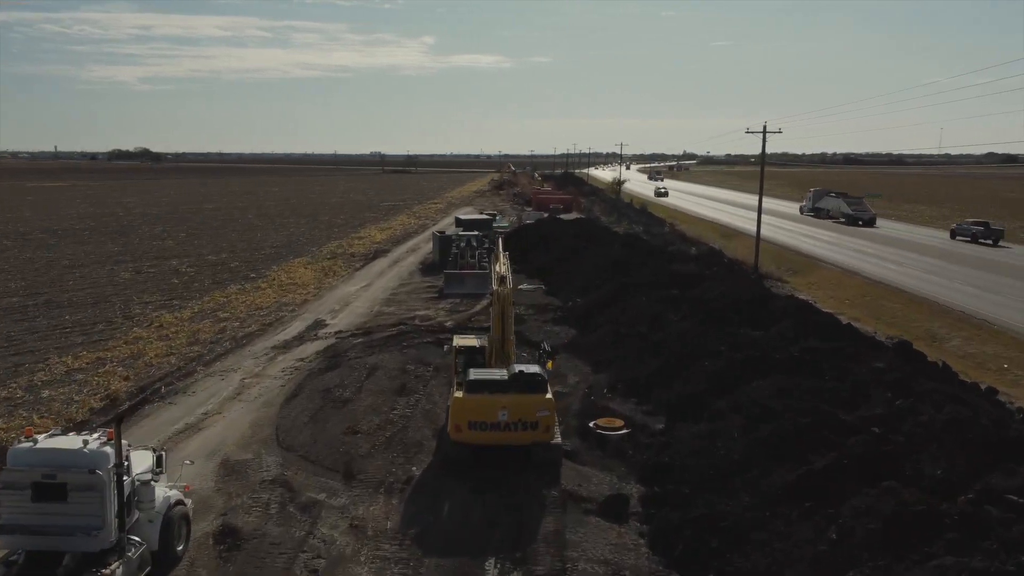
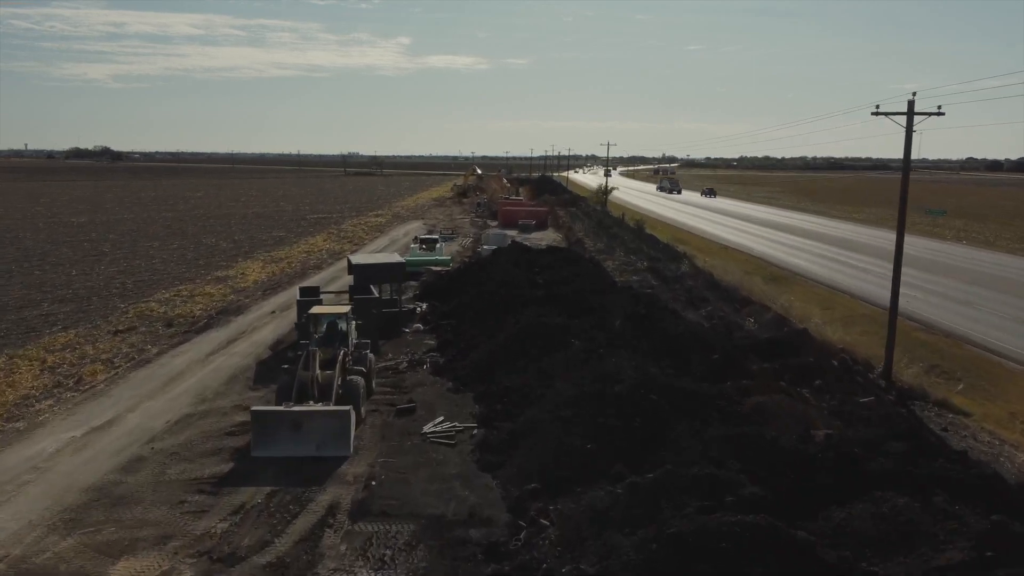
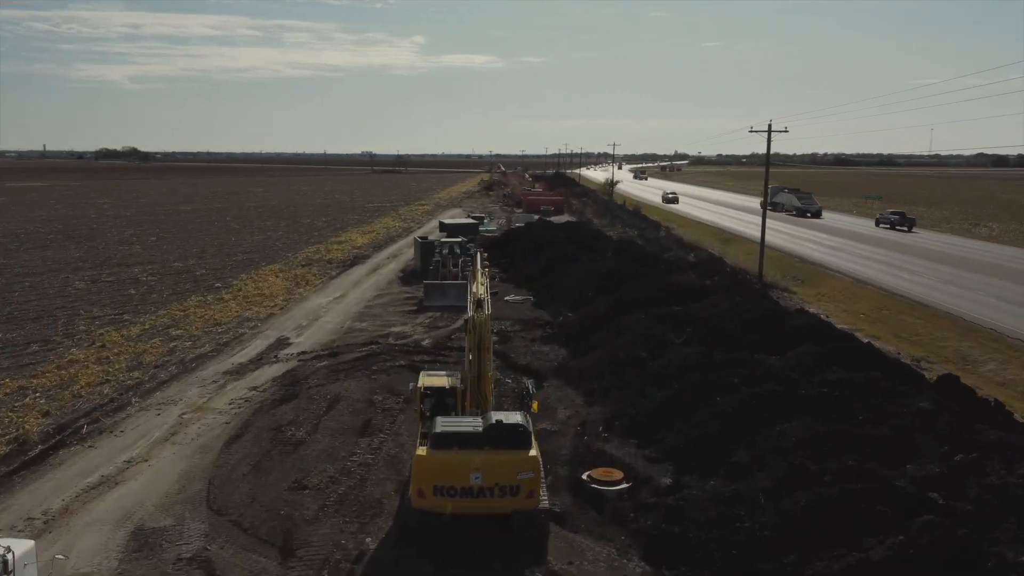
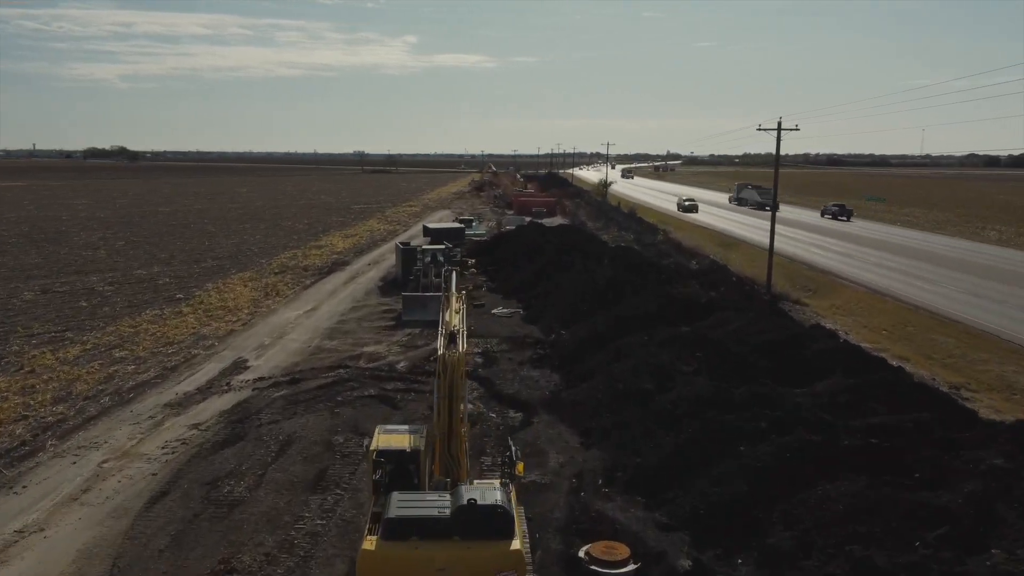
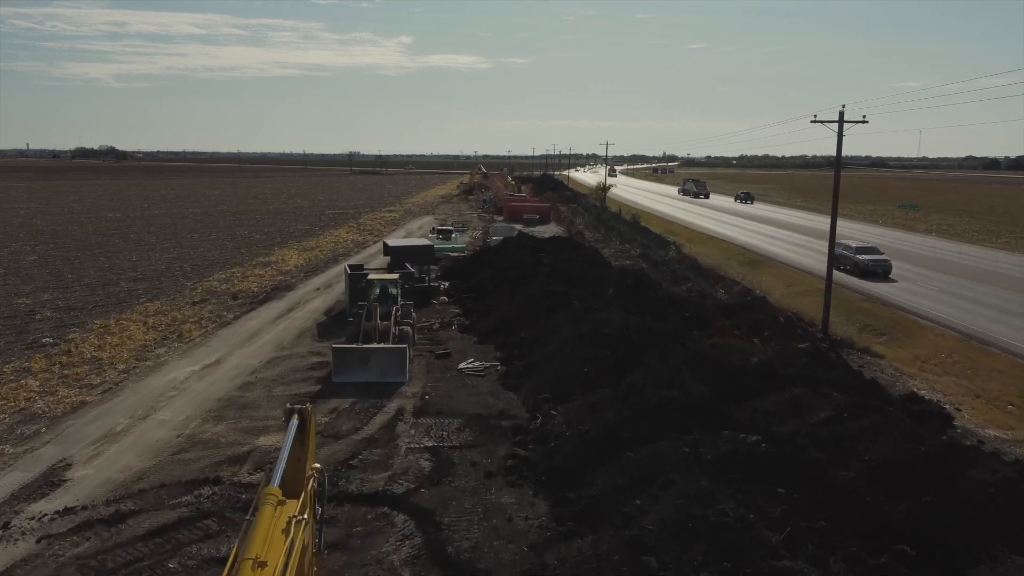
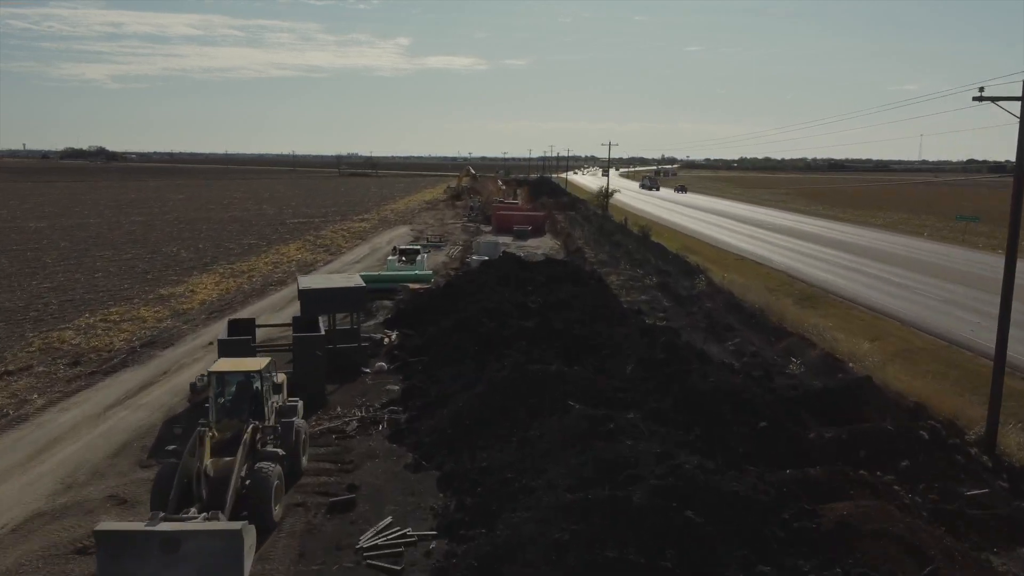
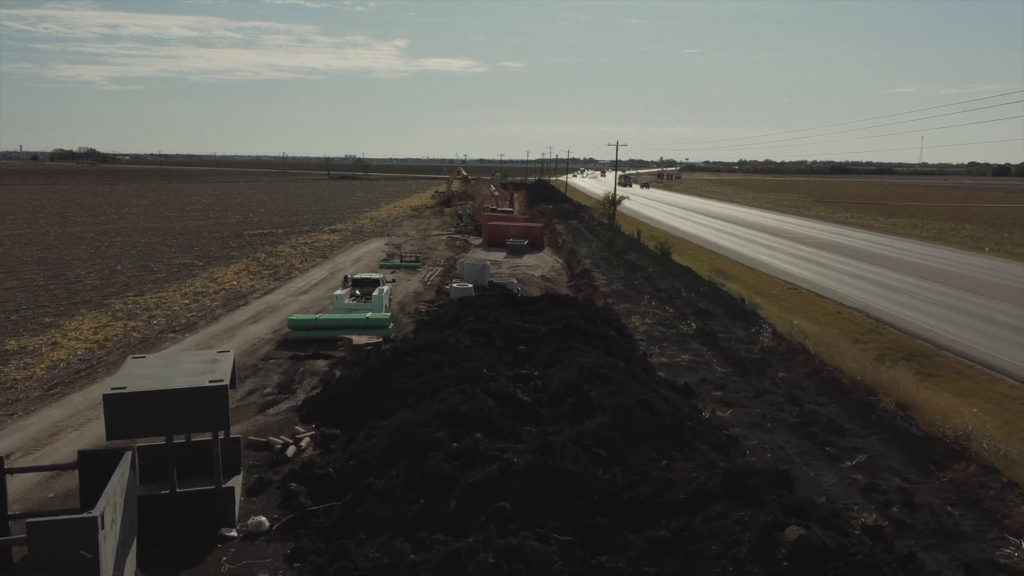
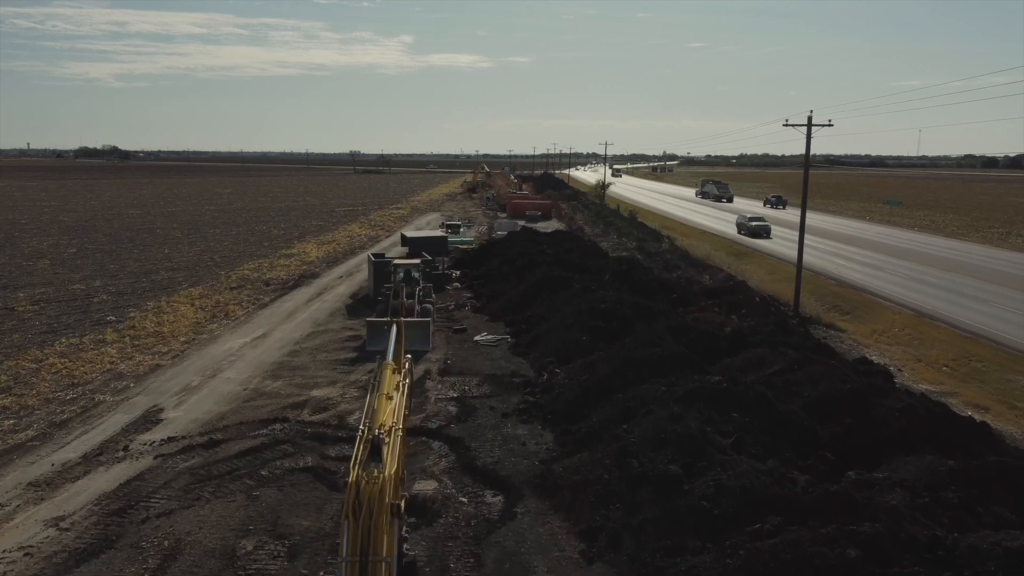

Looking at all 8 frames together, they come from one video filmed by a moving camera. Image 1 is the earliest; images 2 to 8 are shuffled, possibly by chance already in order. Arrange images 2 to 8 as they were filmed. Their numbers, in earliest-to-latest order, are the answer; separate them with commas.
3, 4, 8, 5, 2, 6, 7
